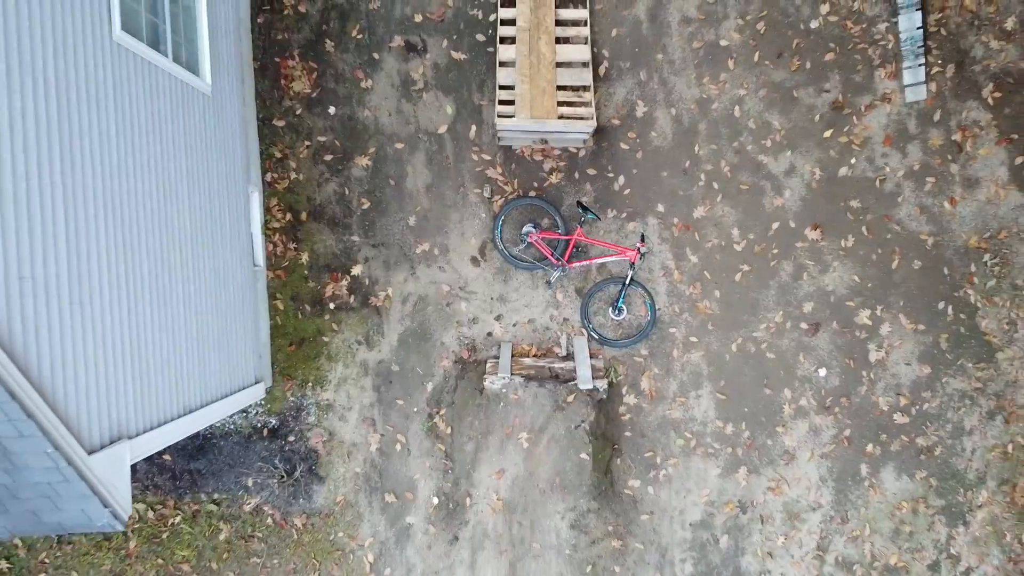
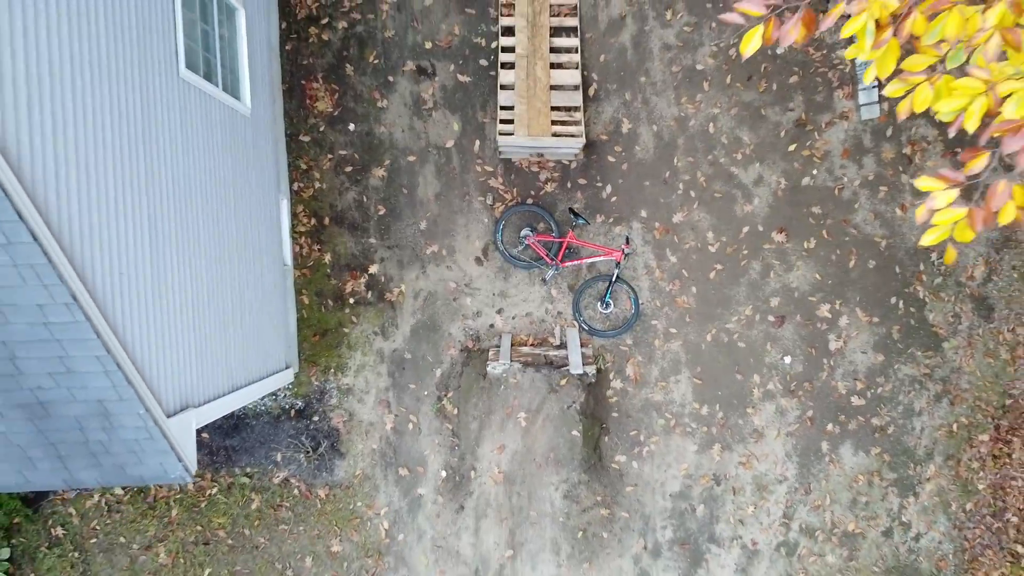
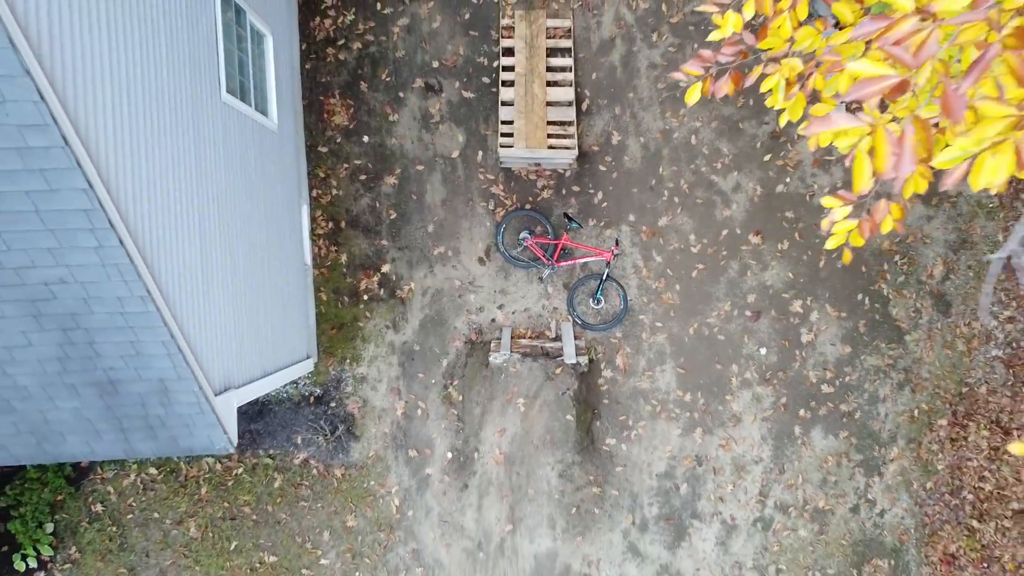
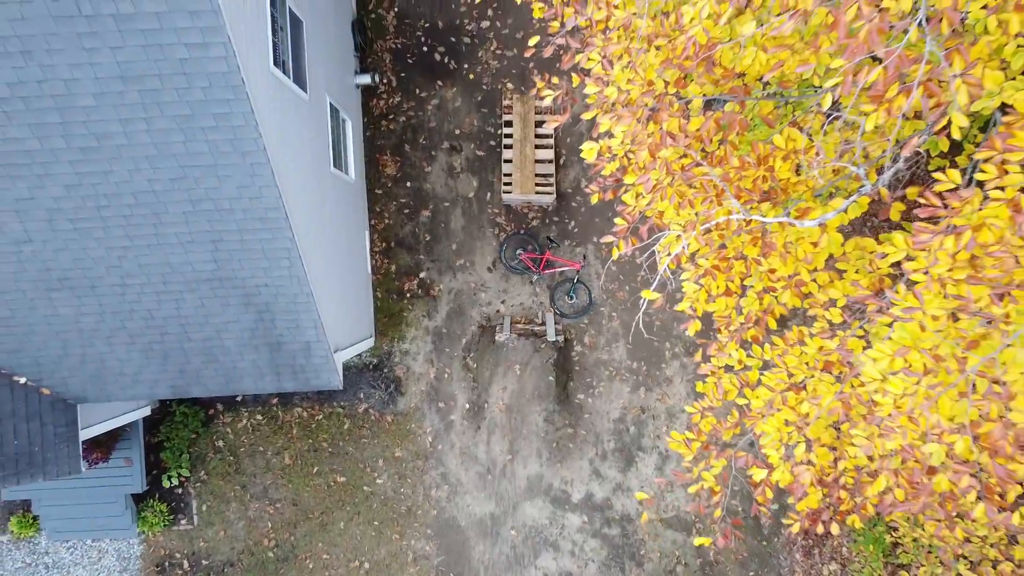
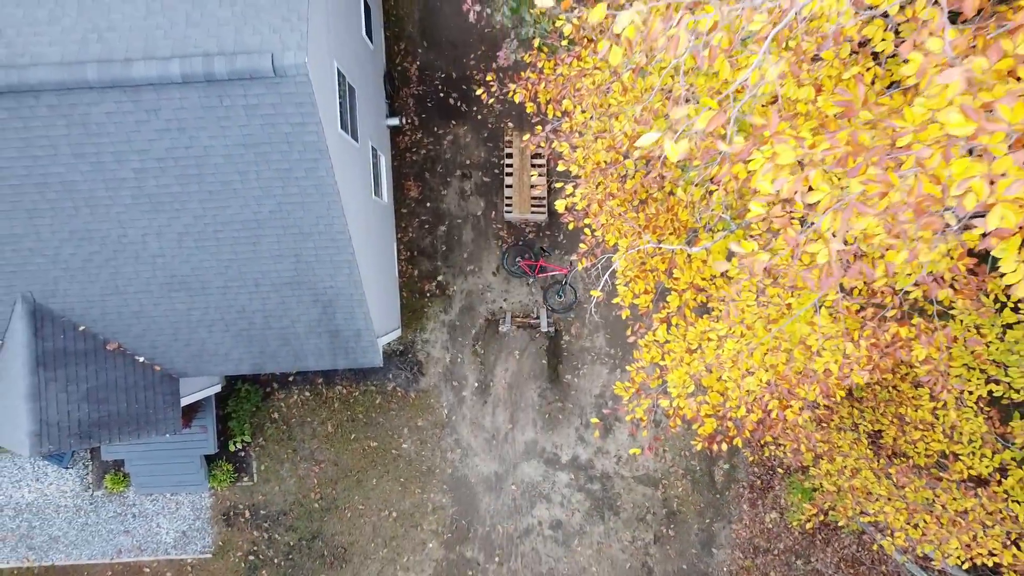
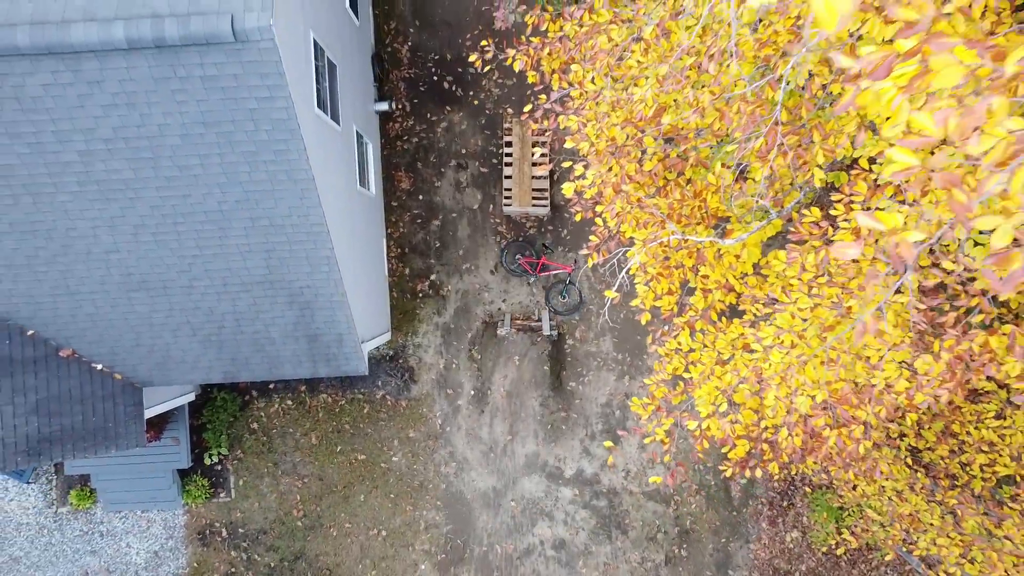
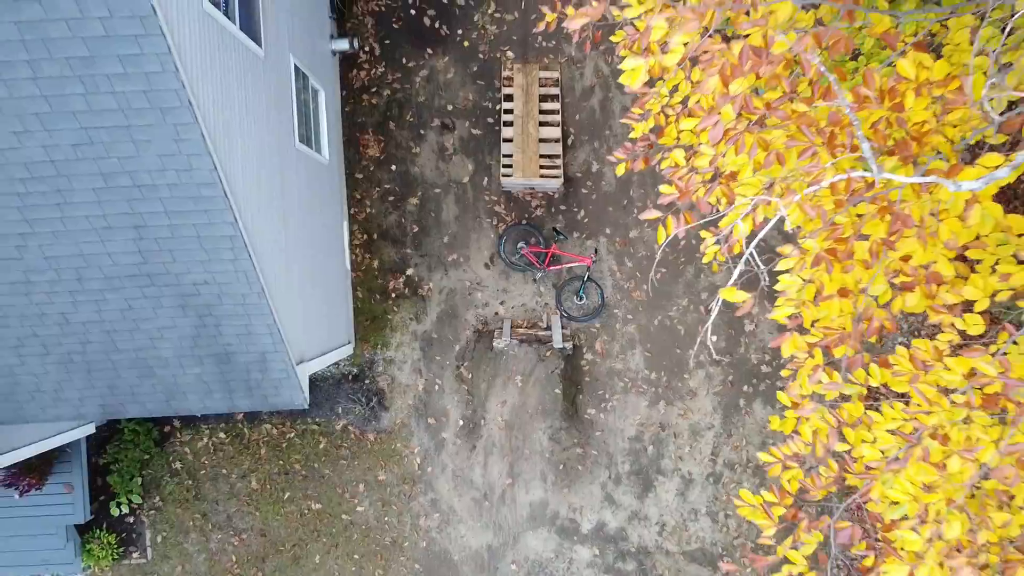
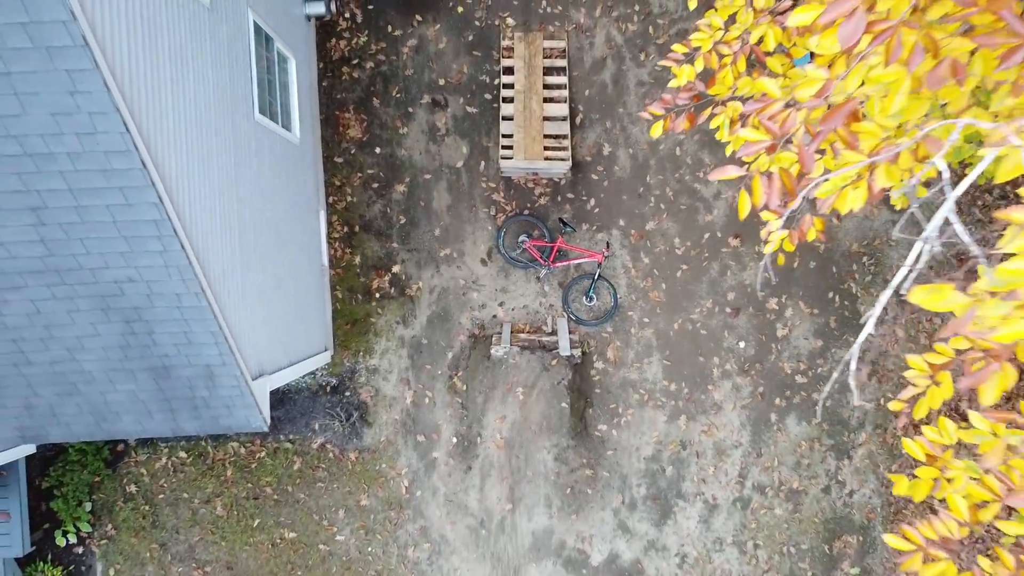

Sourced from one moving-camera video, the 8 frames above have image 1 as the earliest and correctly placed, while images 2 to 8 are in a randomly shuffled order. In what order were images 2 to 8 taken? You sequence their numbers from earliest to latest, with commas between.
2, 3, 8, 7, 4, 6, 5
